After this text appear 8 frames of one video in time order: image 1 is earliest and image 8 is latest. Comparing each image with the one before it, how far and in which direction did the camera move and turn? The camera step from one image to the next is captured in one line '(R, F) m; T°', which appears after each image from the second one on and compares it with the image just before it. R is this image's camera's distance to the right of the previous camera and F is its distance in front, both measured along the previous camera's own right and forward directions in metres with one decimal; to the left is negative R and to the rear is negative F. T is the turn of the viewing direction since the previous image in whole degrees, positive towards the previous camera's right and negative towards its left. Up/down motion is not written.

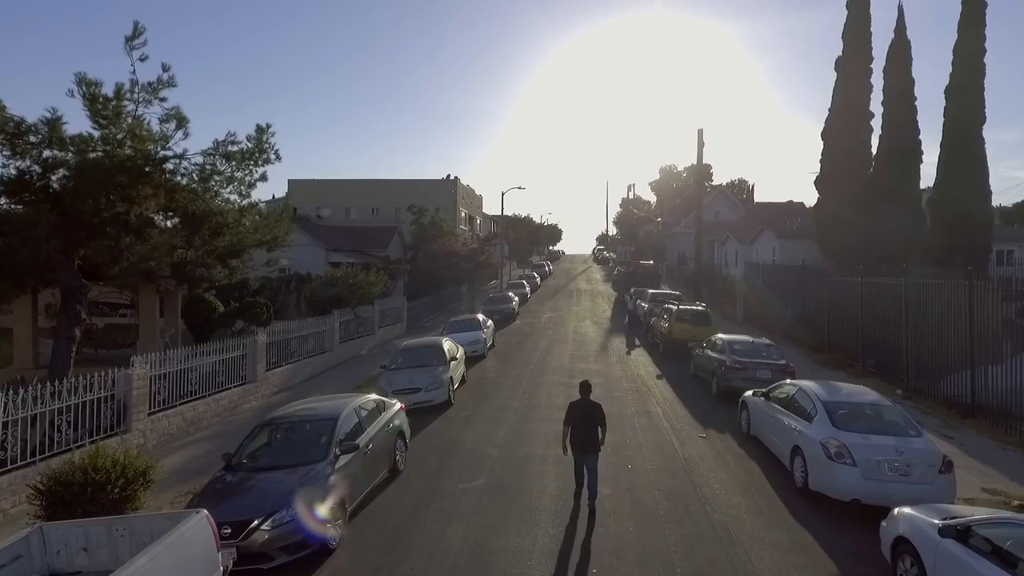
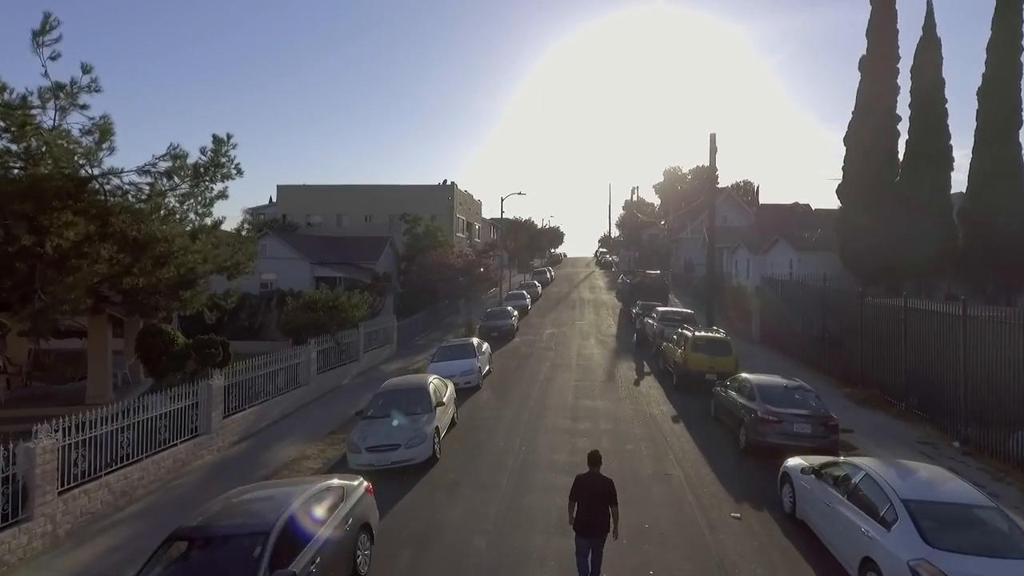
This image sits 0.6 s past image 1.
(+0.2, +2.2) m; 0°
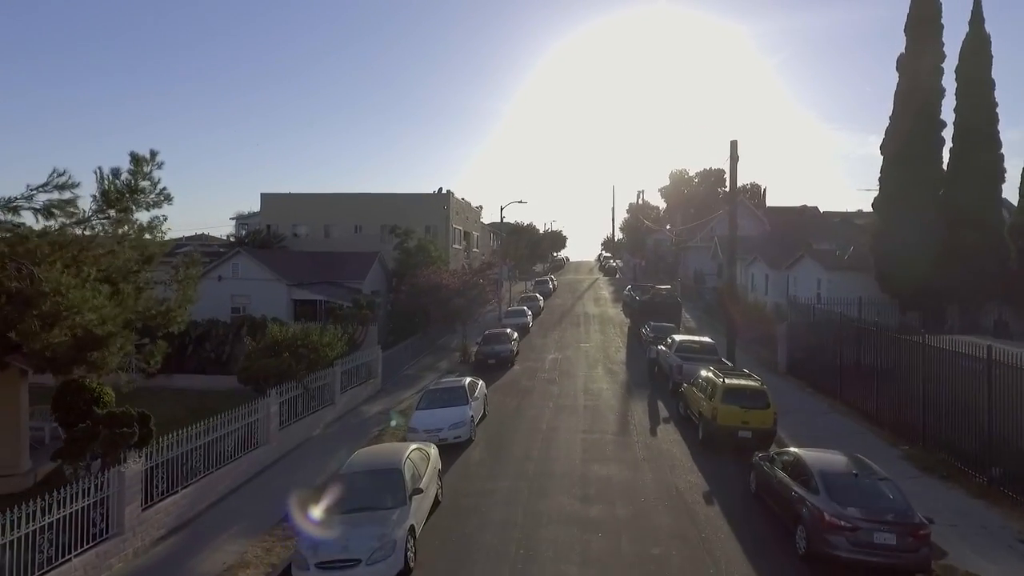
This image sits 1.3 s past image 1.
(+0.1, +3.0) m; 0°
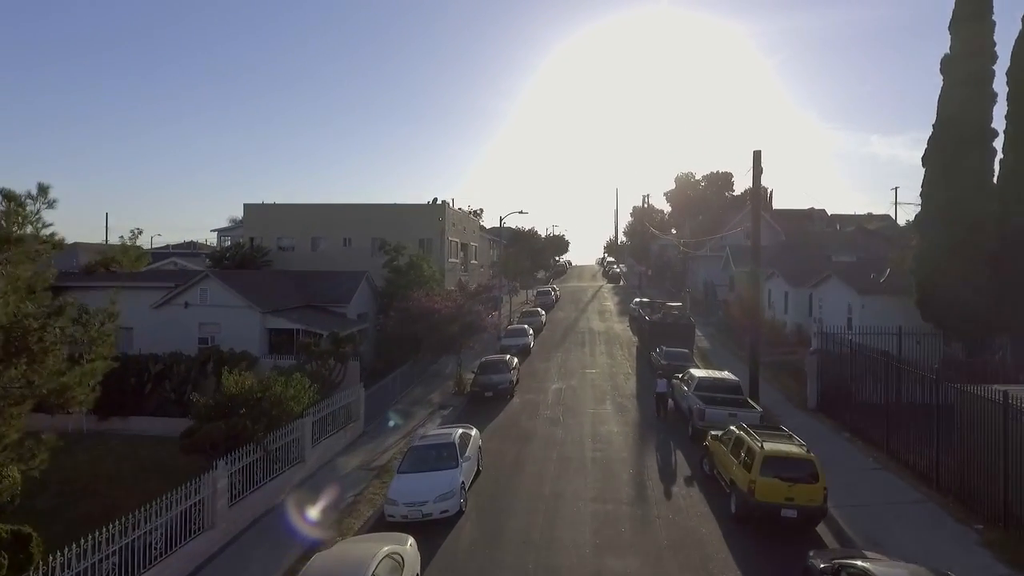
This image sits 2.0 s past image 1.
(+0.1, +2.8) m; 0°
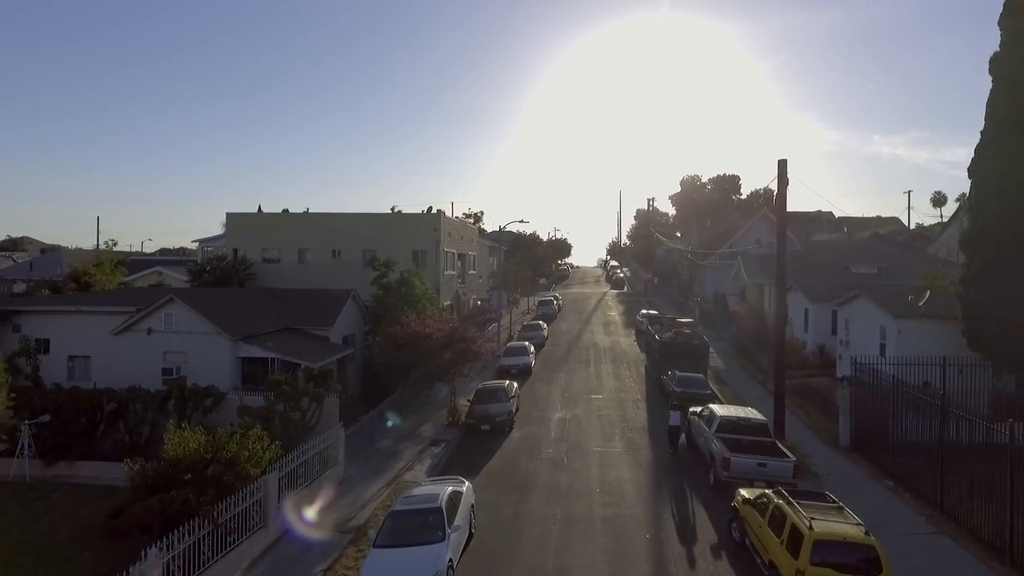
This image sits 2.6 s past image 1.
(+0.1, +2.5) m; 0°
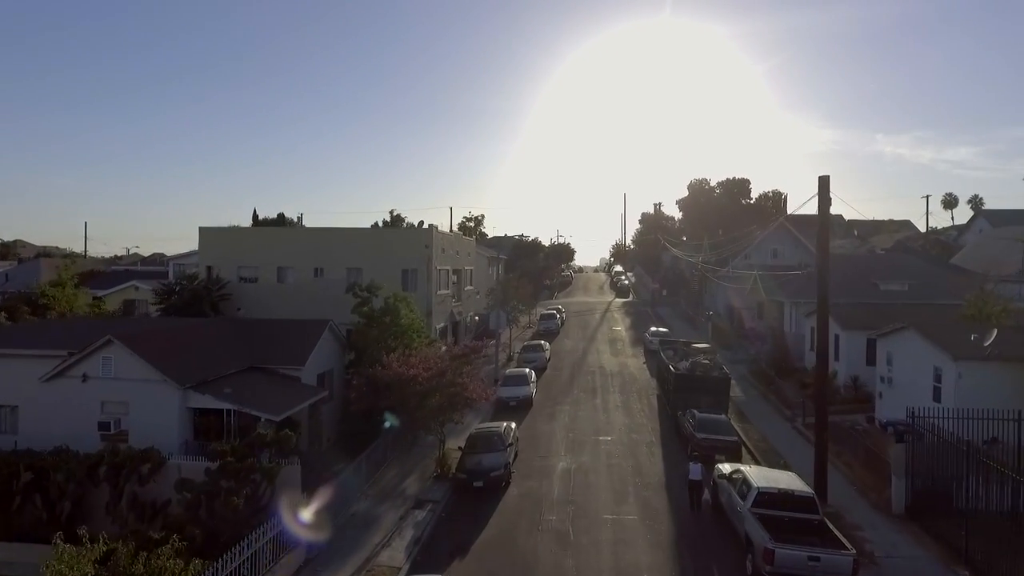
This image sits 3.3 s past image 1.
(+0.2, +3.3) m; 0°
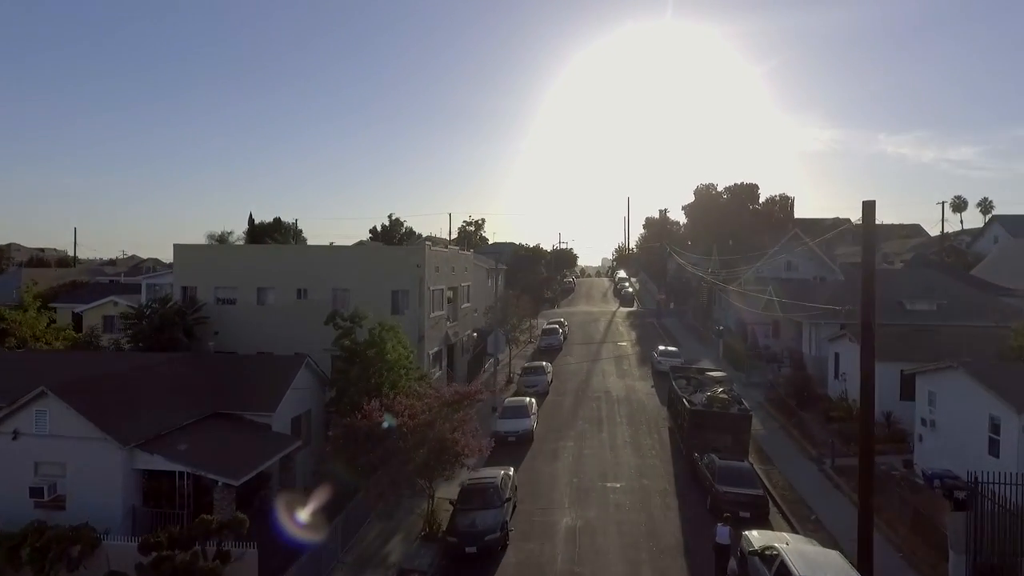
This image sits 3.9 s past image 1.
(+0.1, +2.6) m; 0°
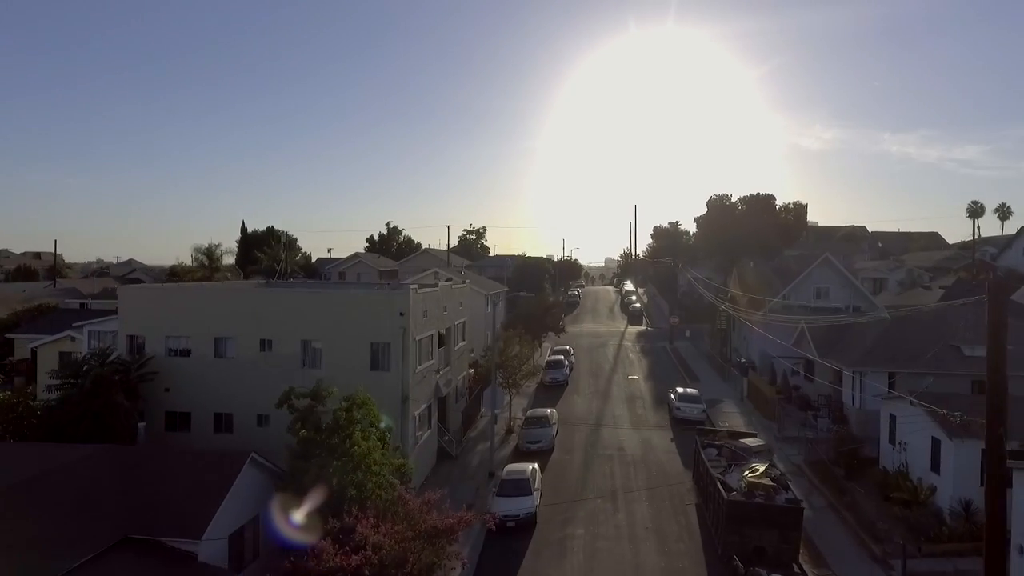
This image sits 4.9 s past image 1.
(+0.2, +4.6) m; 0°
